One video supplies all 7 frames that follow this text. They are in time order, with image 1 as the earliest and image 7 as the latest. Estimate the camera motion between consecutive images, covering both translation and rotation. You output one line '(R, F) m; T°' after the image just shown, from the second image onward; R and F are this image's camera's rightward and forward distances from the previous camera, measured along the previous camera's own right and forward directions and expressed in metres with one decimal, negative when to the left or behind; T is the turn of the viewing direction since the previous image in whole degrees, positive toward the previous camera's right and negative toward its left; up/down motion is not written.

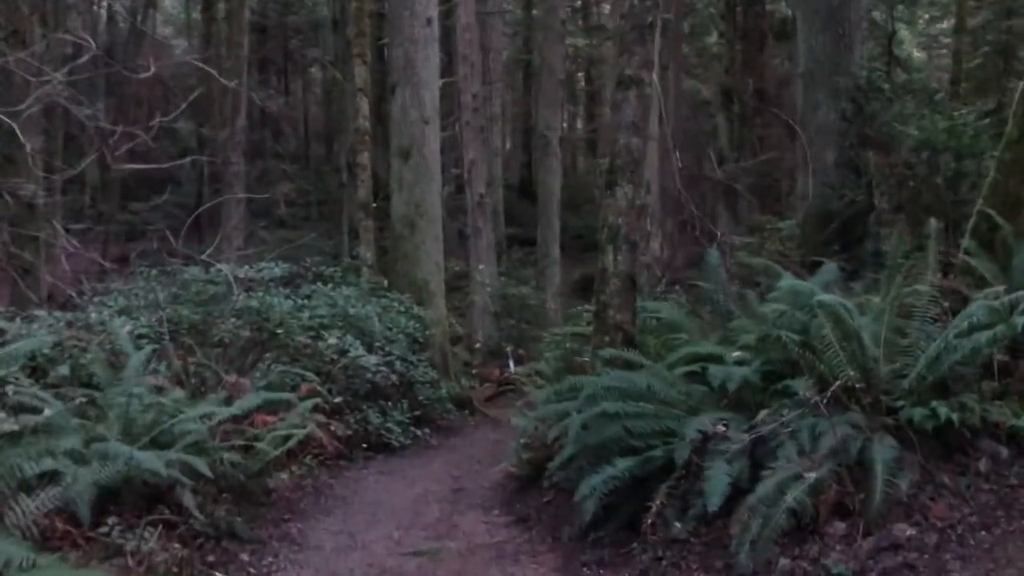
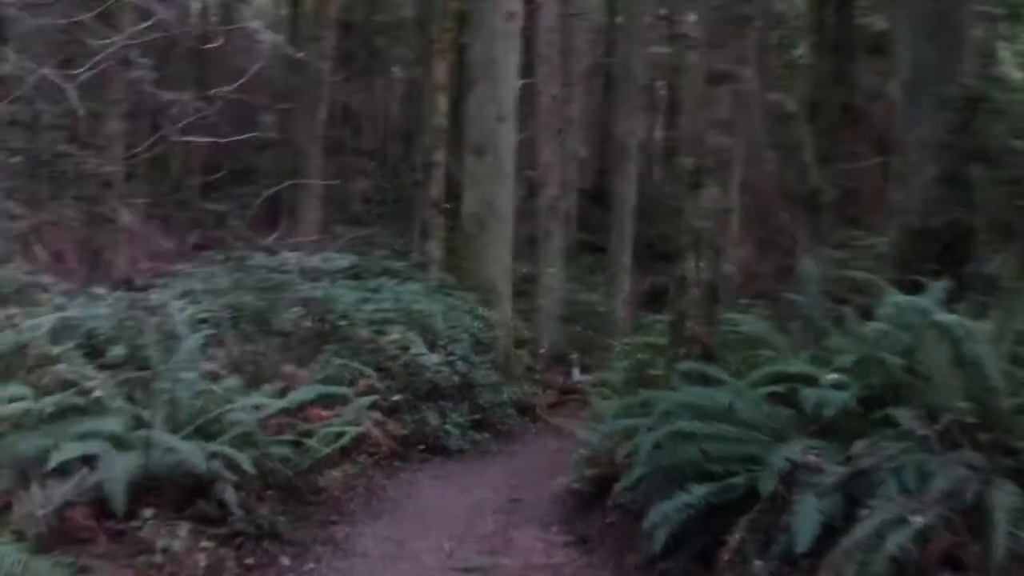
(0.0, +0.5) m; -4°
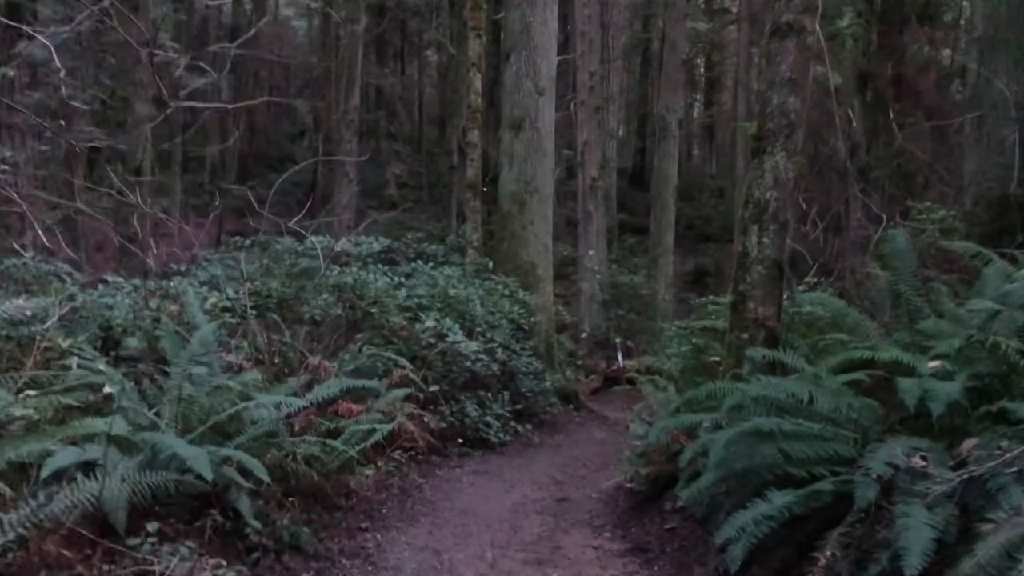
(0.0, +0.8) m; -2°
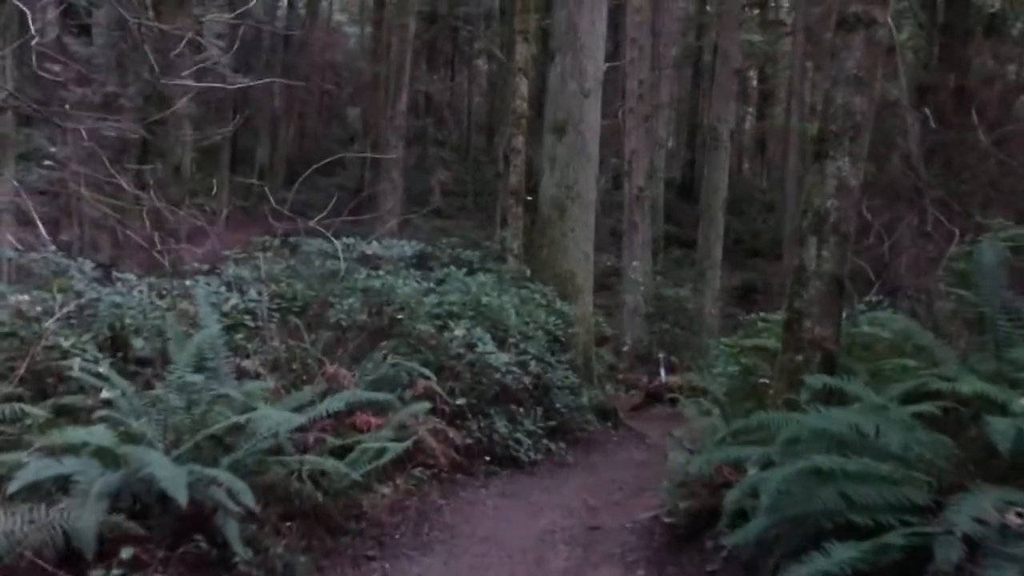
(+0.1, +0.6) m; -3°
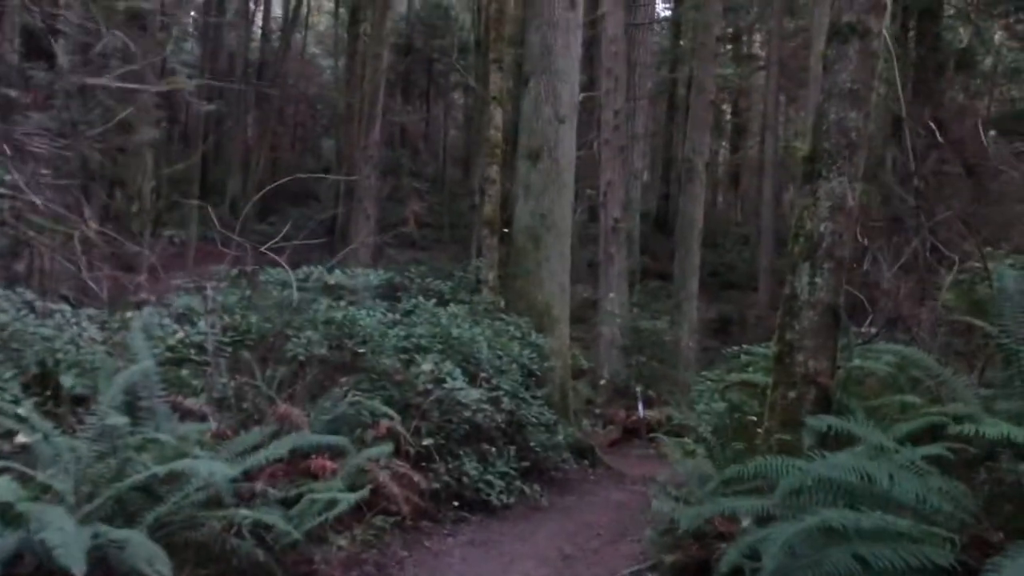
(+0.1, +0.6) m; +2°
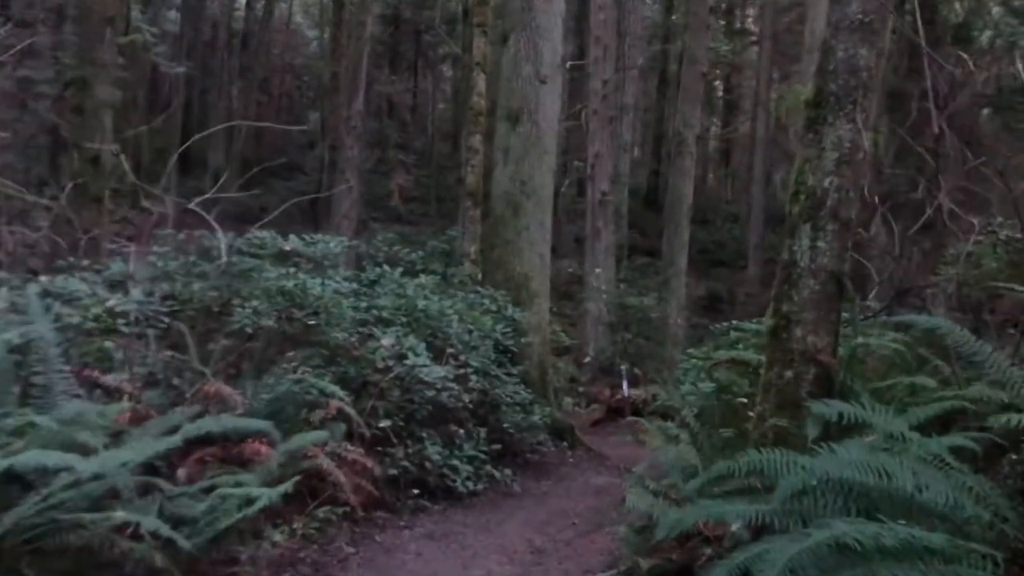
(+0.2, +0.9) m; +1°
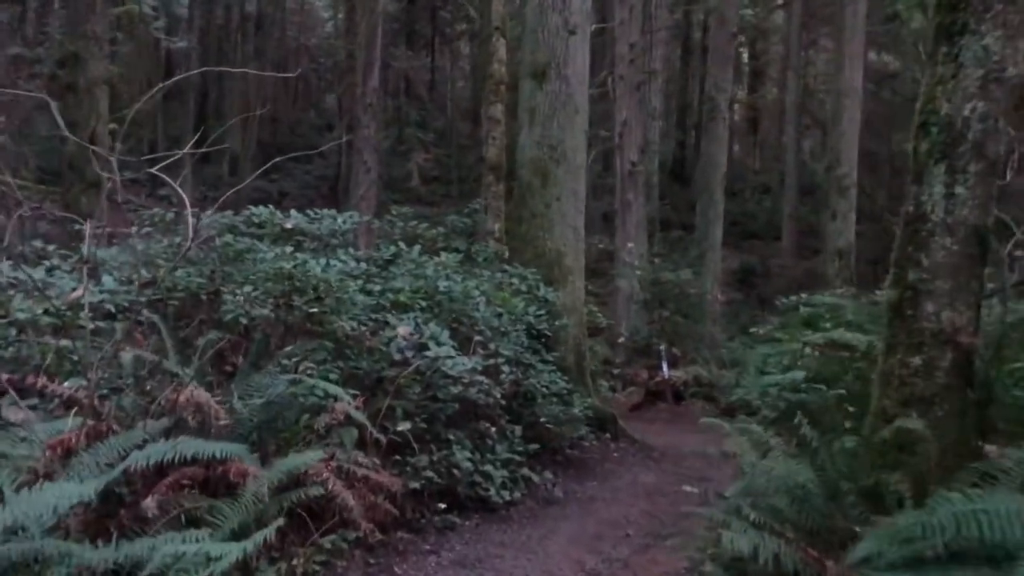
(-0.1, +1.3) m; -2°
